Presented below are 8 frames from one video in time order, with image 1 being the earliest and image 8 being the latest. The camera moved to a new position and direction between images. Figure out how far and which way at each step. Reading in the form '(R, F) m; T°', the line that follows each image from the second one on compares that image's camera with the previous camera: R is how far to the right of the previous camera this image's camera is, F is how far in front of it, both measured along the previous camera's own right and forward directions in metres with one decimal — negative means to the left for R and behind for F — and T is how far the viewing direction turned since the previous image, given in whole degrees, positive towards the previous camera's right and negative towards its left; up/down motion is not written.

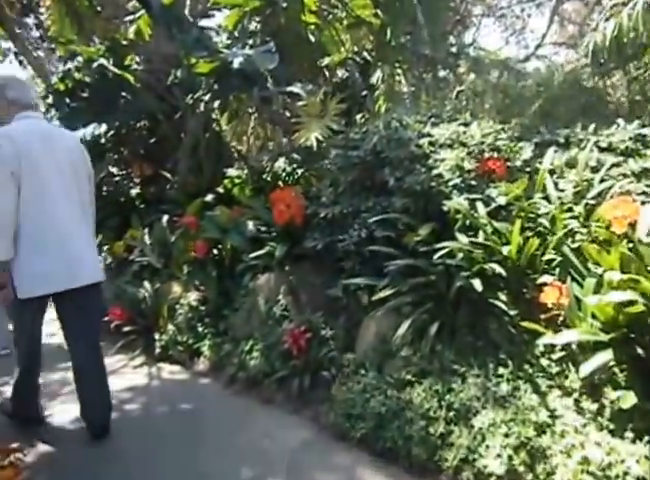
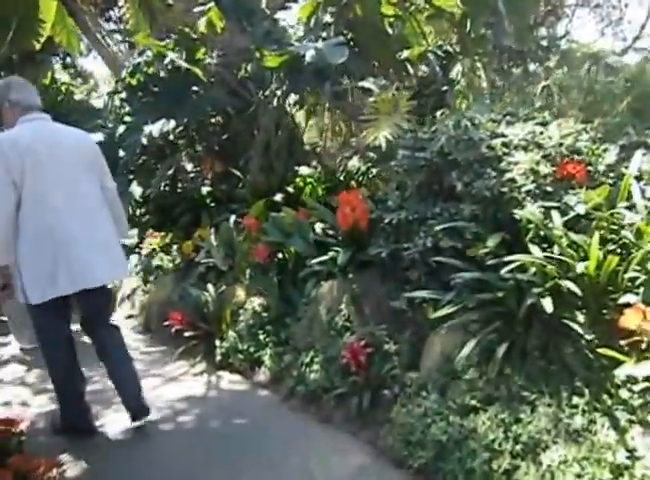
(+0.1, +0.2) m; -8°
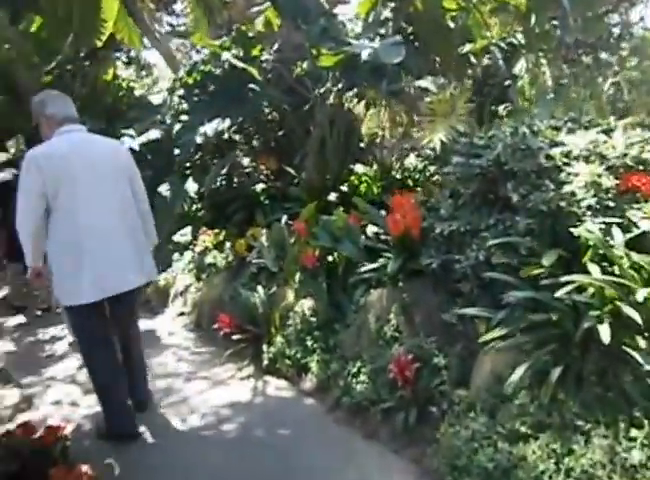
(0.0, +0.1) m; -5°
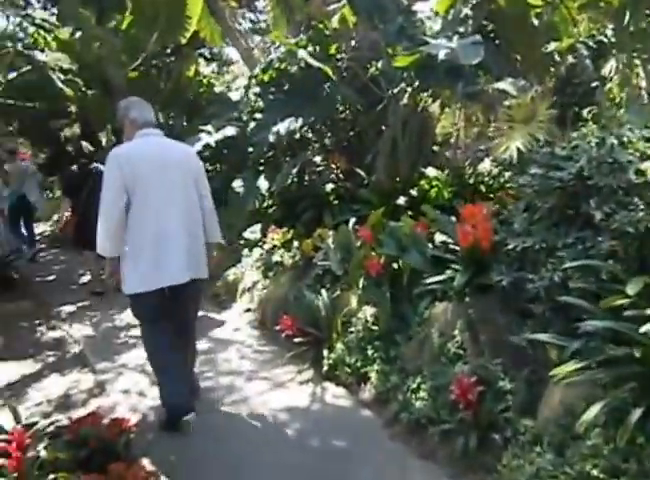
(0.0, +0.1) m; -7°
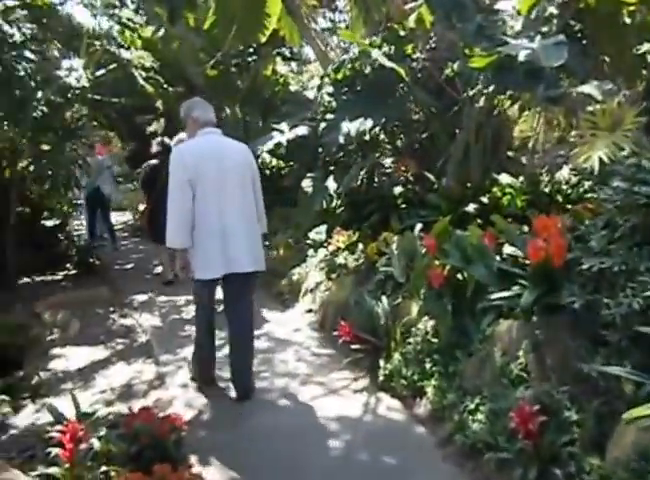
(+0.1, +0.1) m; -7°
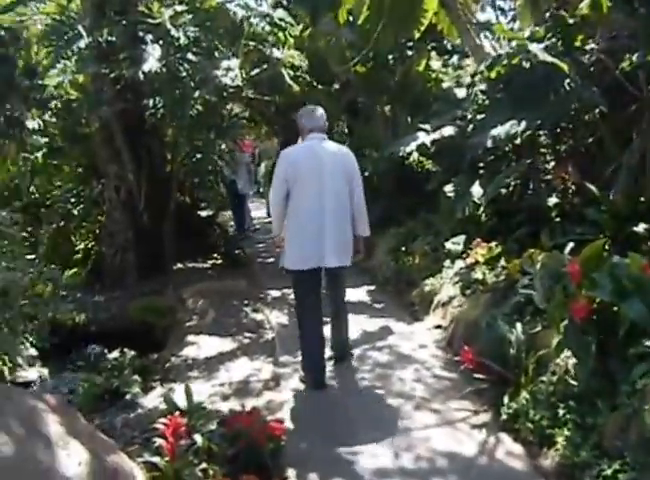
(+0.1, +0.4) m; -13°
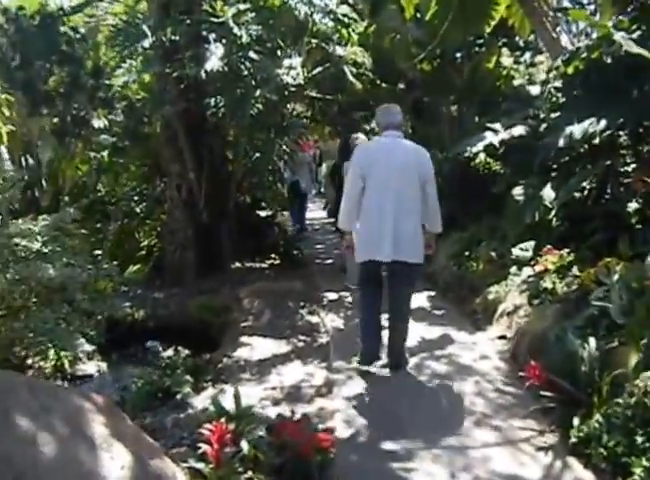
(0.0, +0.2) m; -6°
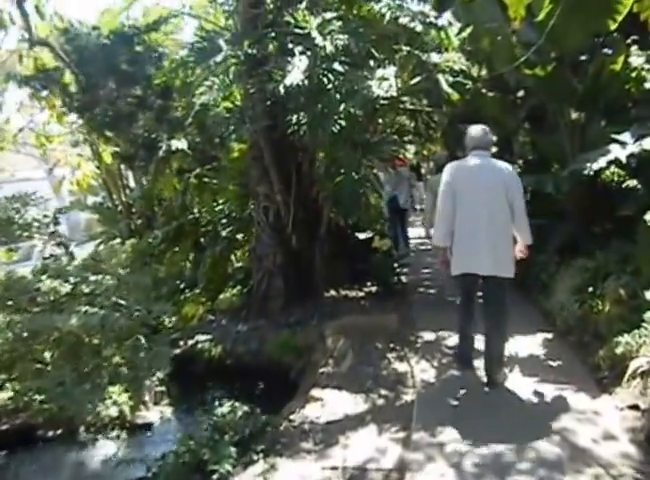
(+0.3, +0.9) m; -11°
